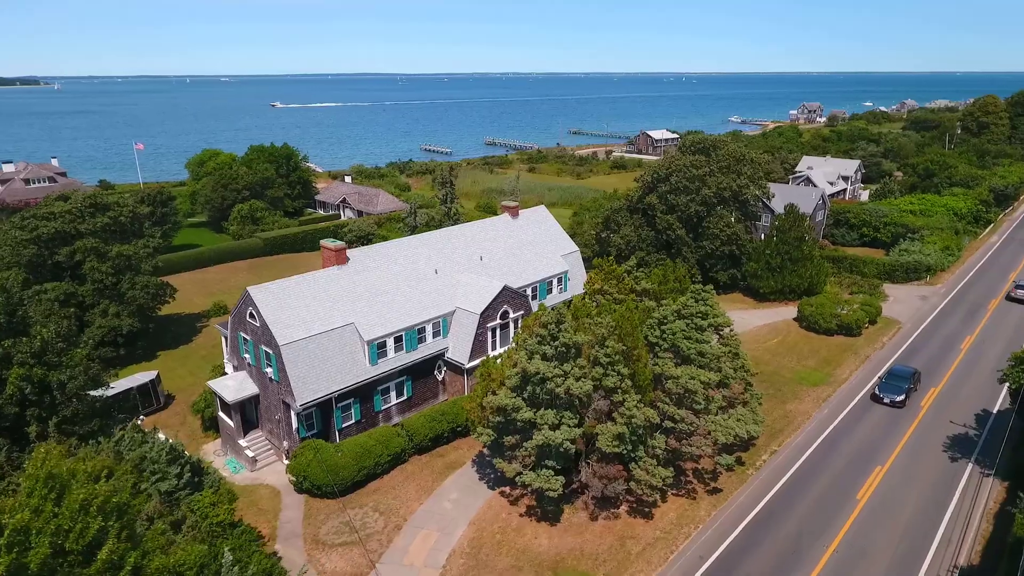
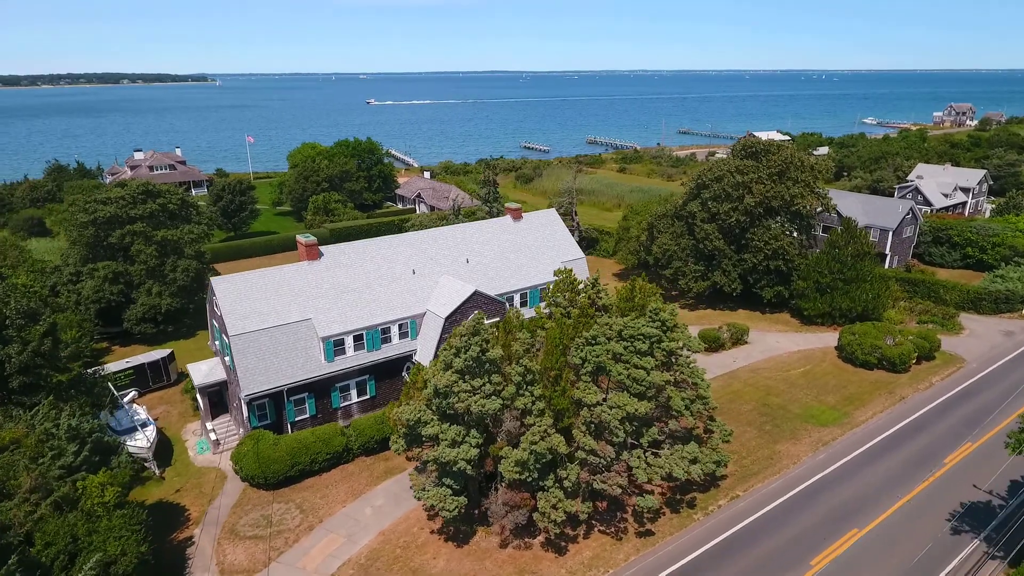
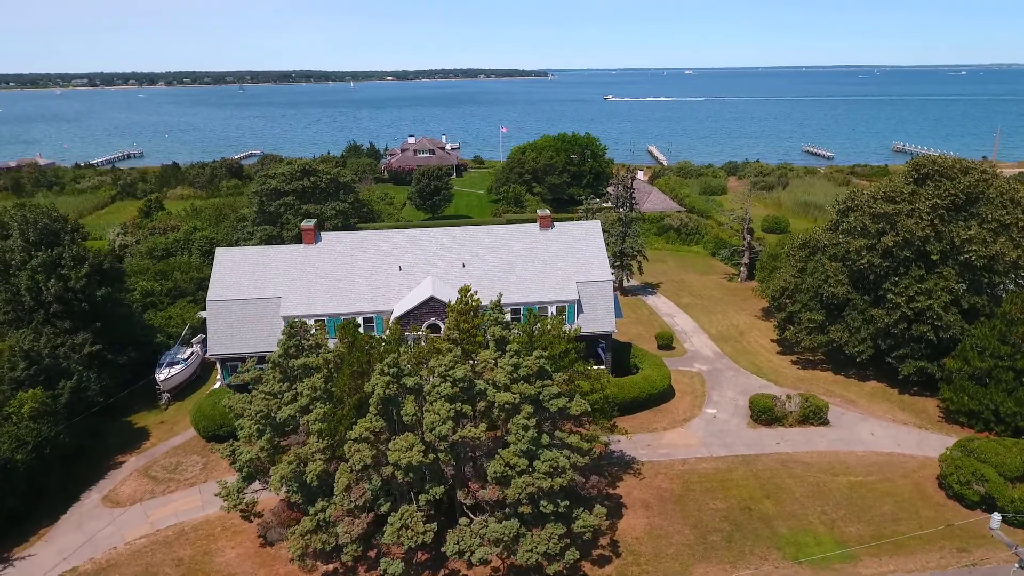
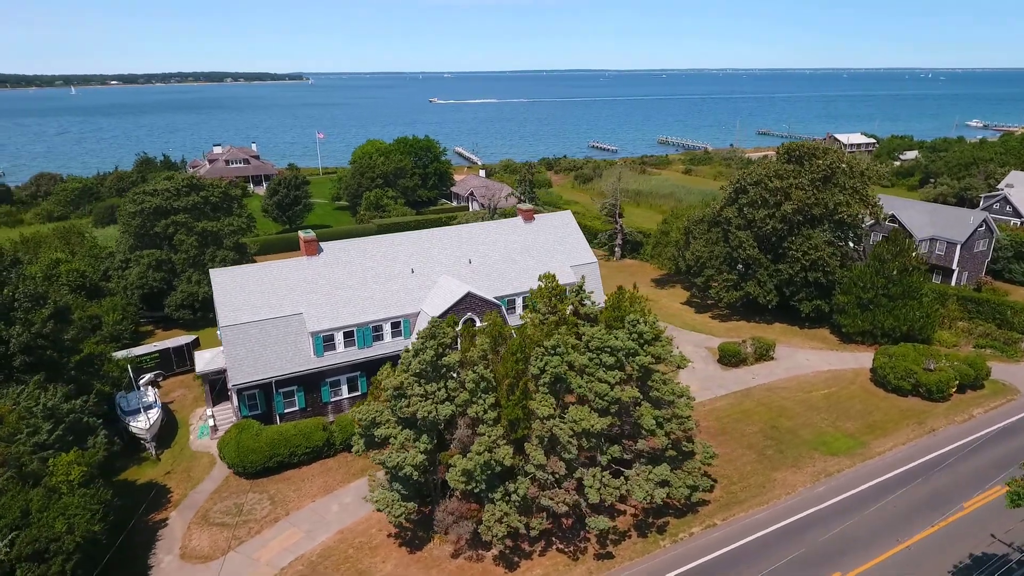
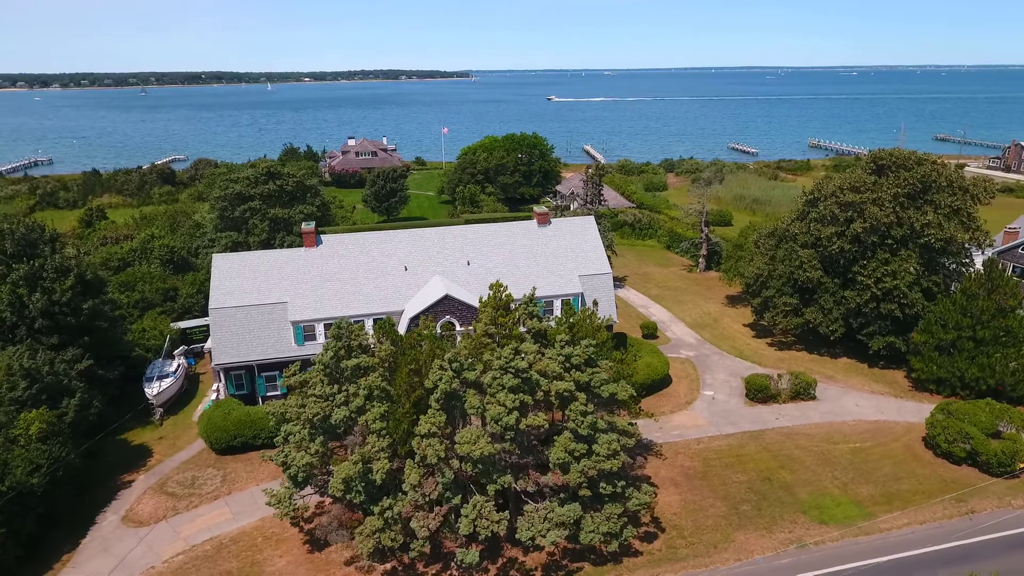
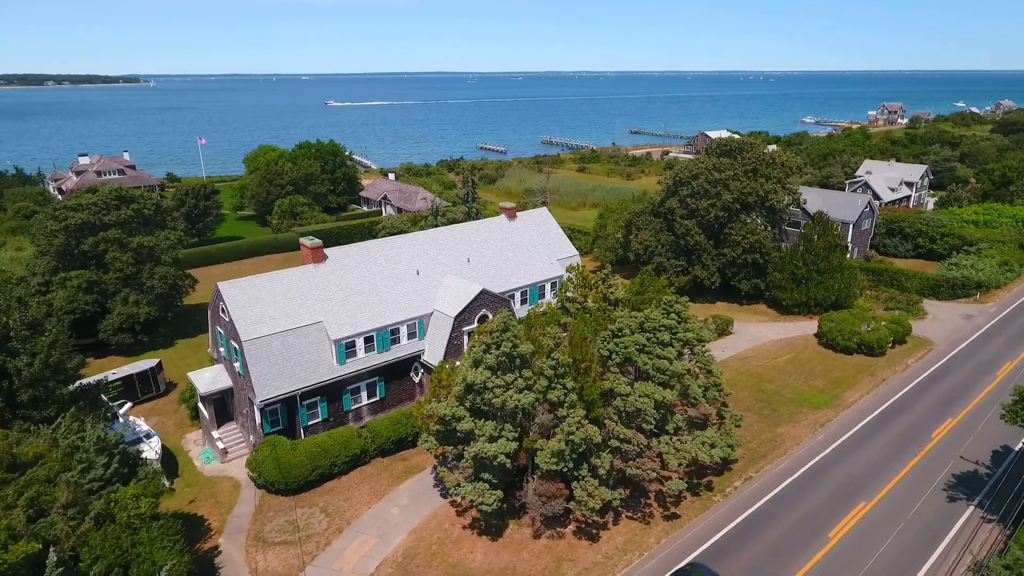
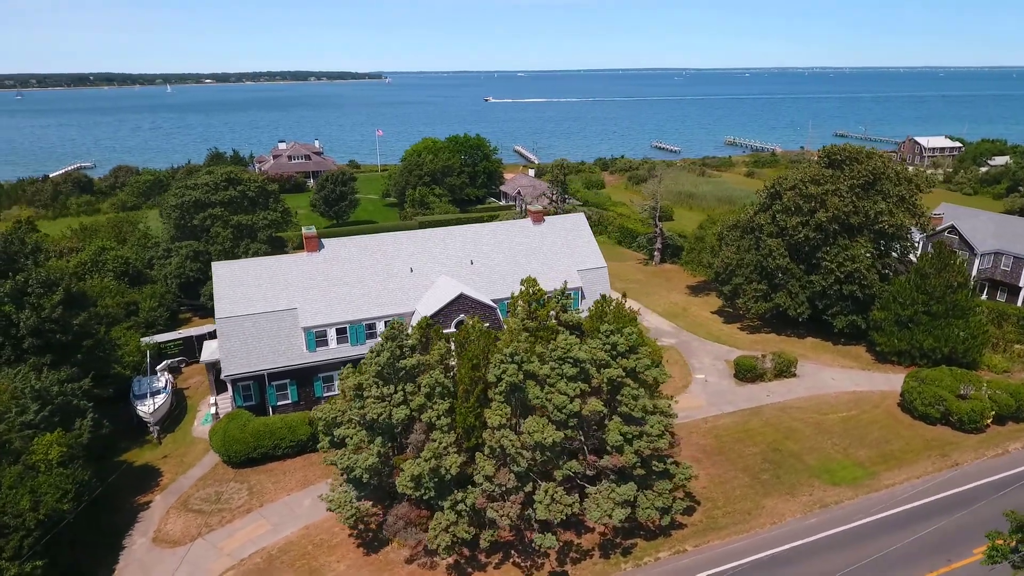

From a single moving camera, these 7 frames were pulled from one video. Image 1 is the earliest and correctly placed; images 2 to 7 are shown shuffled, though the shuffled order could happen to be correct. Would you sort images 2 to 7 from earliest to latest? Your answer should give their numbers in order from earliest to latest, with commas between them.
6, 2, 4, 7, 5, 3
